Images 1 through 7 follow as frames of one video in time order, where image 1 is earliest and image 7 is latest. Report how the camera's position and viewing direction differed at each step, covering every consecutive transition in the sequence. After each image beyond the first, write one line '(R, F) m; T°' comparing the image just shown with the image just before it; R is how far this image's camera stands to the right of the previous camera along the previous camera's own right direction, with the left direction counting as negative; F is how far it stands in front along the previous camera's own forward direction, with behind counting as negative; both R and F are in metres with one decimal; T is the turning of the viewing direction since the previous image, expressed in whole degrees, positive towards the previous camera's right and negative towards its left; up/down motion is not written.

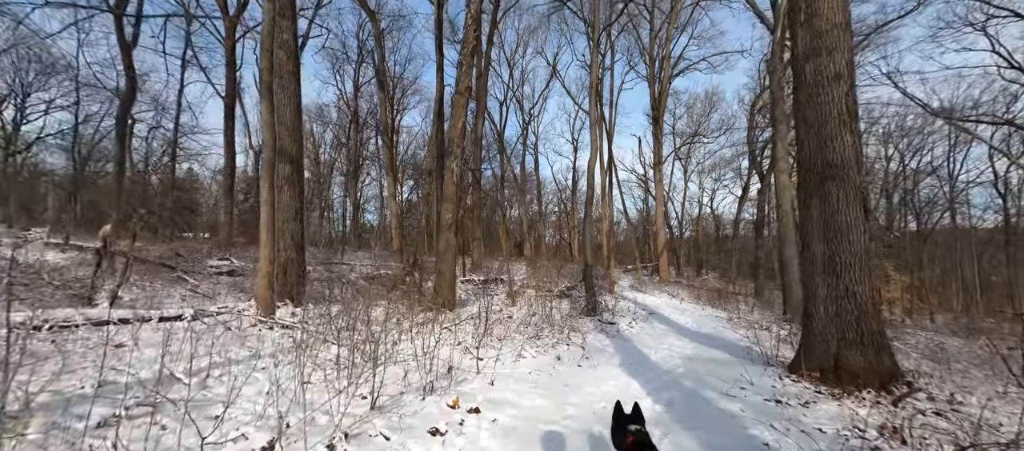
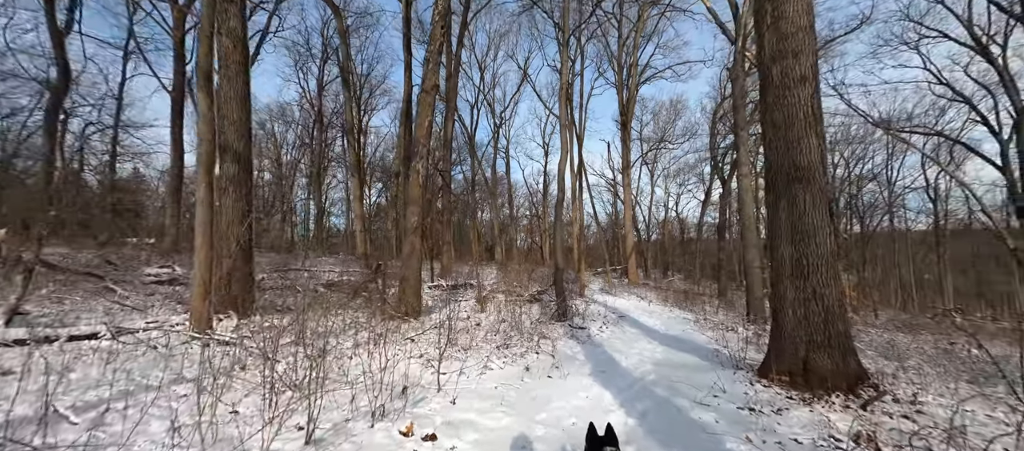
(+0.1, +0.3) m; +4°
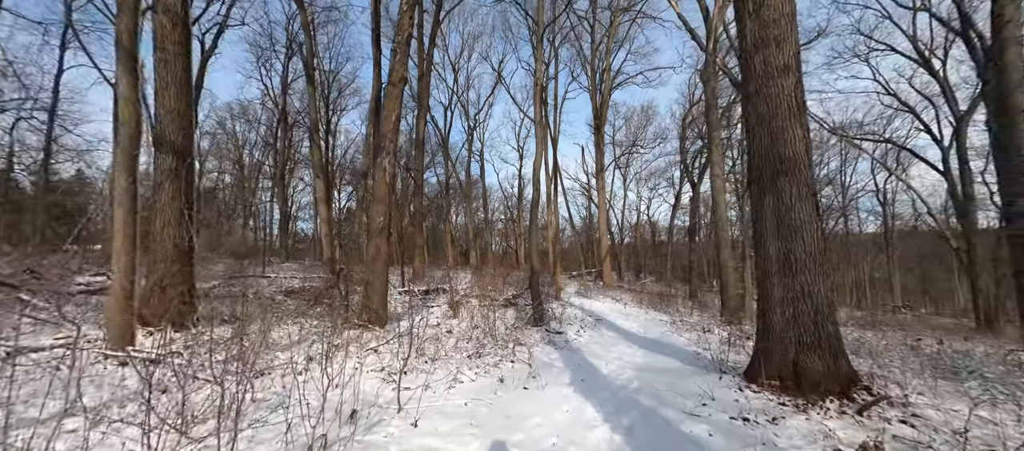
(0.0, +0.4) m; +4°
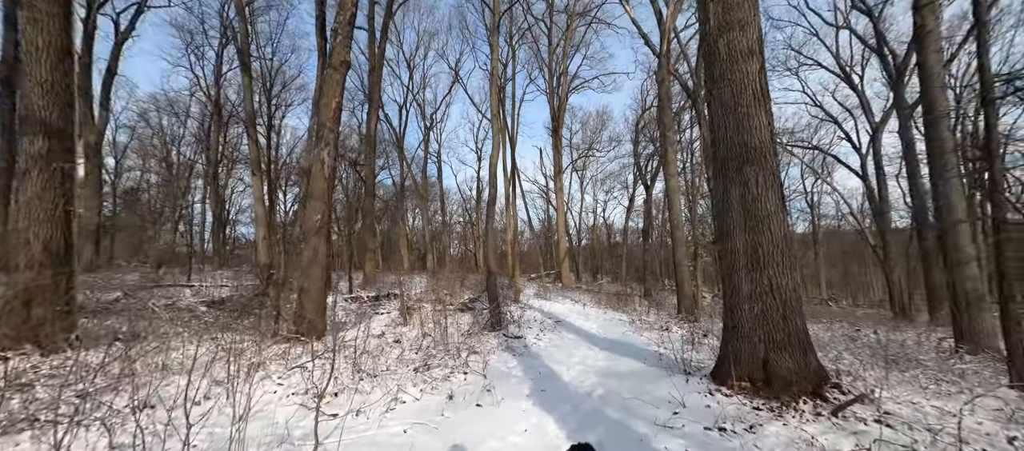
(+0.1, +0.5) m; +6°
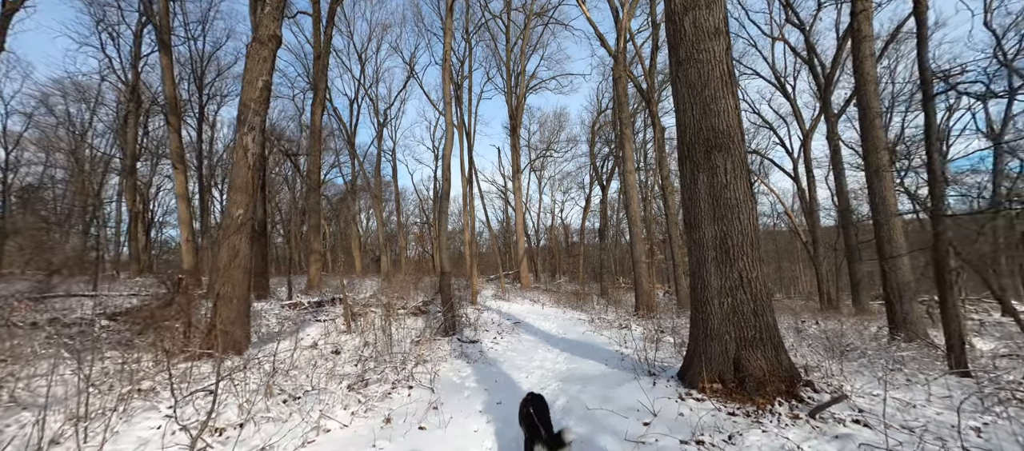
(+0.1, +0.5) m; +6°
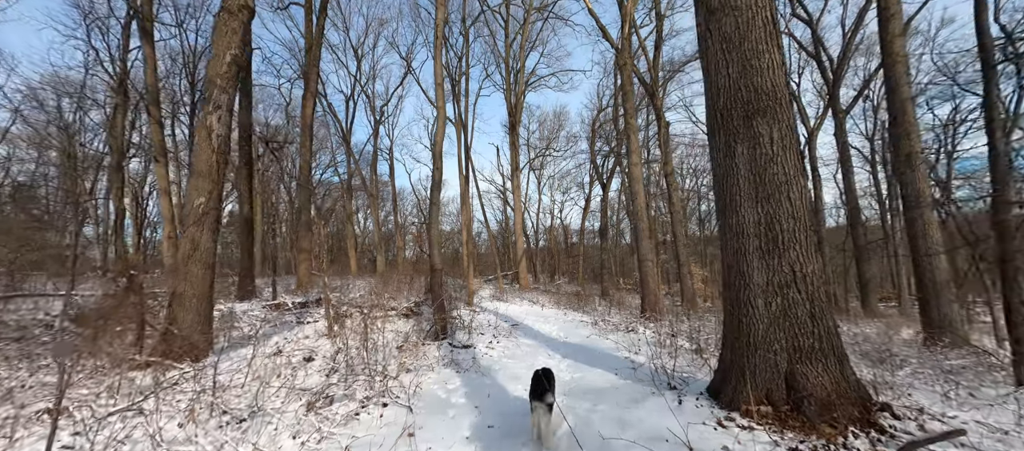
(0.0, +0.7) m; 0°
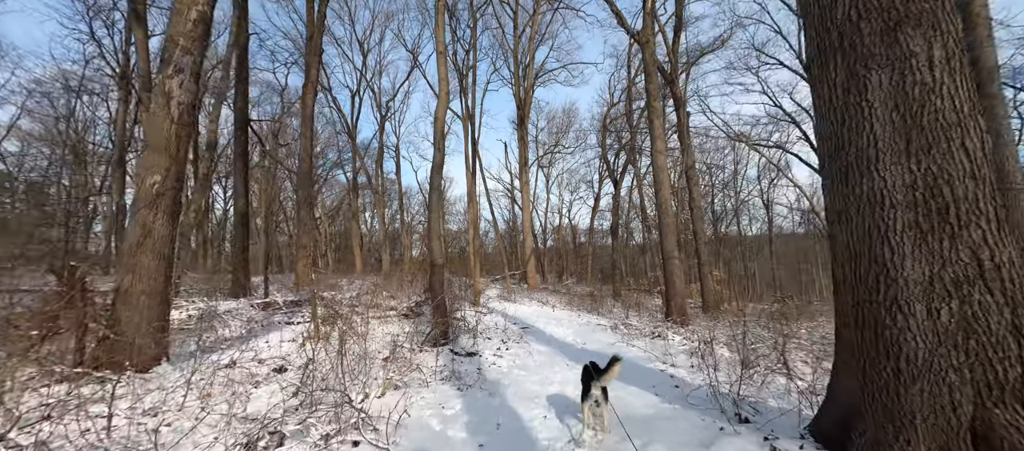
(-0.1, +1.0) m; -1°
